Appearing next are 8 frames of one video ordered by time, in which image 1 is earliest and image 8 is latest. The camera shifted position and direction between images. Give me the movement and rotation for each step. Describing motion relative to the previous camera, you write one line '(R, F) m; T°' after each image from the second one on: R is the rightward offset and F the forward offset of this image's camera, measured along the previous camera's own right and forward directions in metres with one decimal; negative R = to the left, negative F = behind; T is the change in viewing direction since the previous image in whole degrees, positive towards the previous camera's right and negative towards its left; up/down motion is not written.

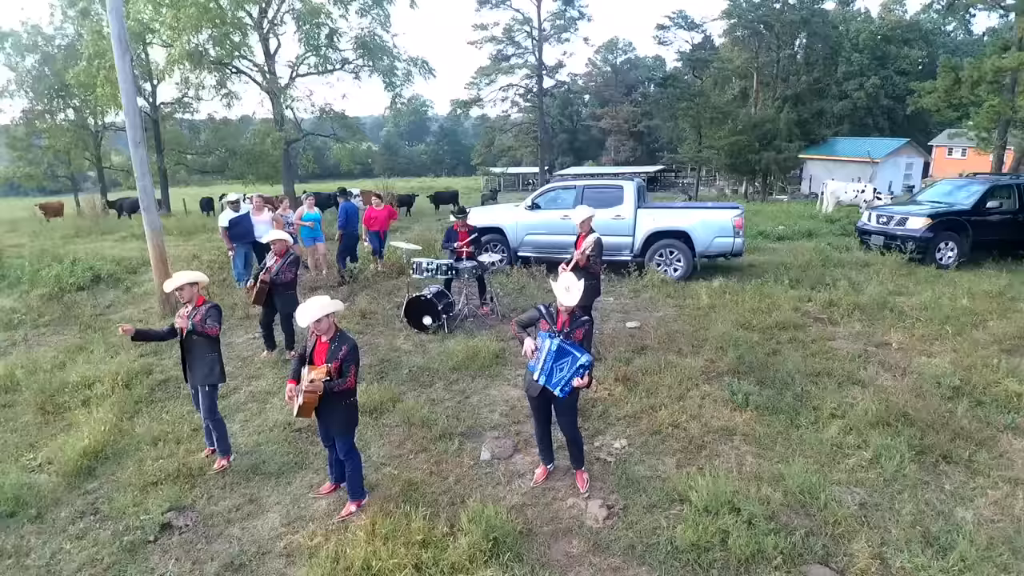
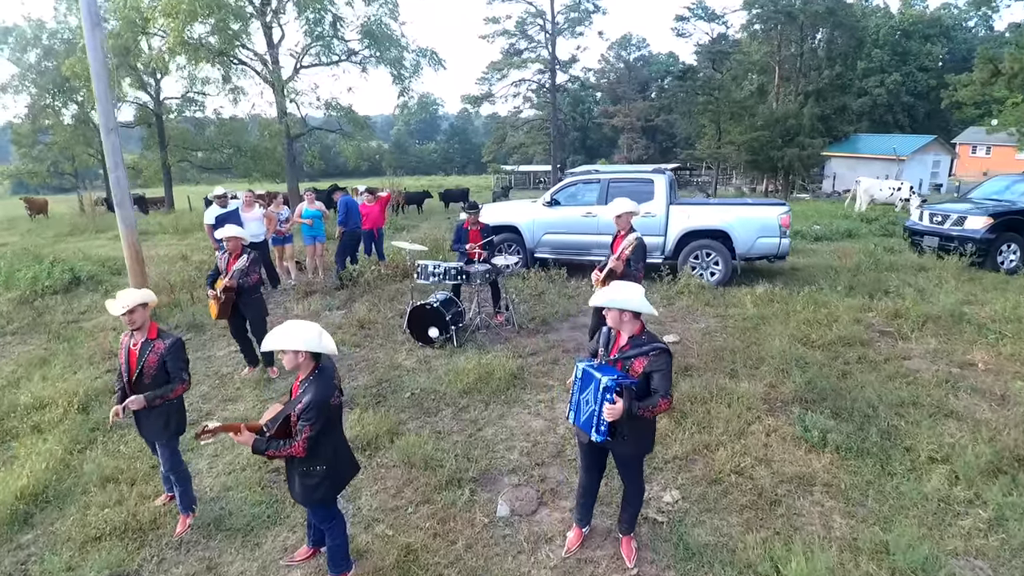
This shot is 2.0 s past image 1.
(-0.1, +1.1) m; -1°
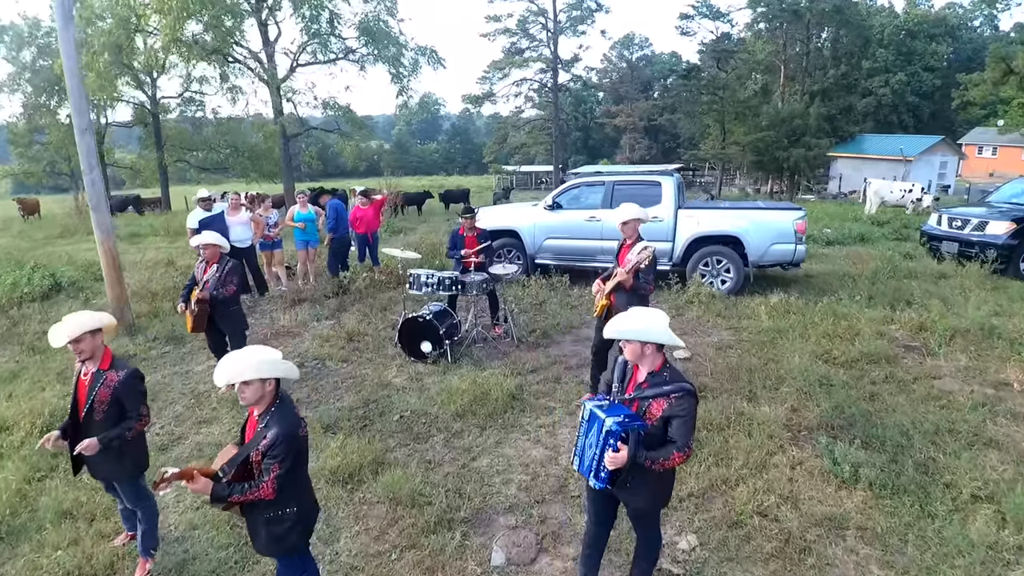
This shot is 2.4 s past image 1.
(0.0, +0.5) m; 0°
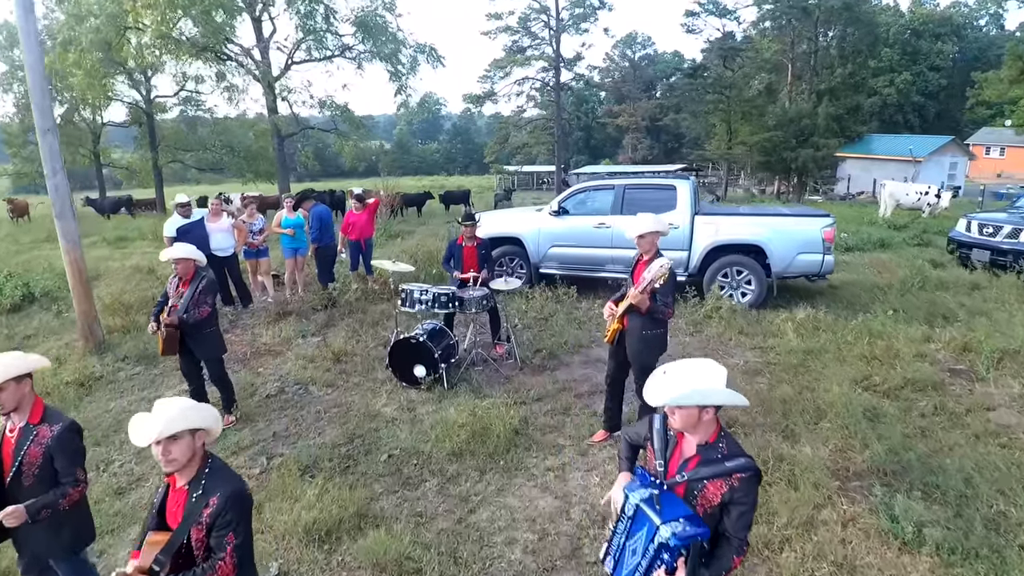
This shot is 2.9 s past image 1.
(0.0, +0.7) m; 0°
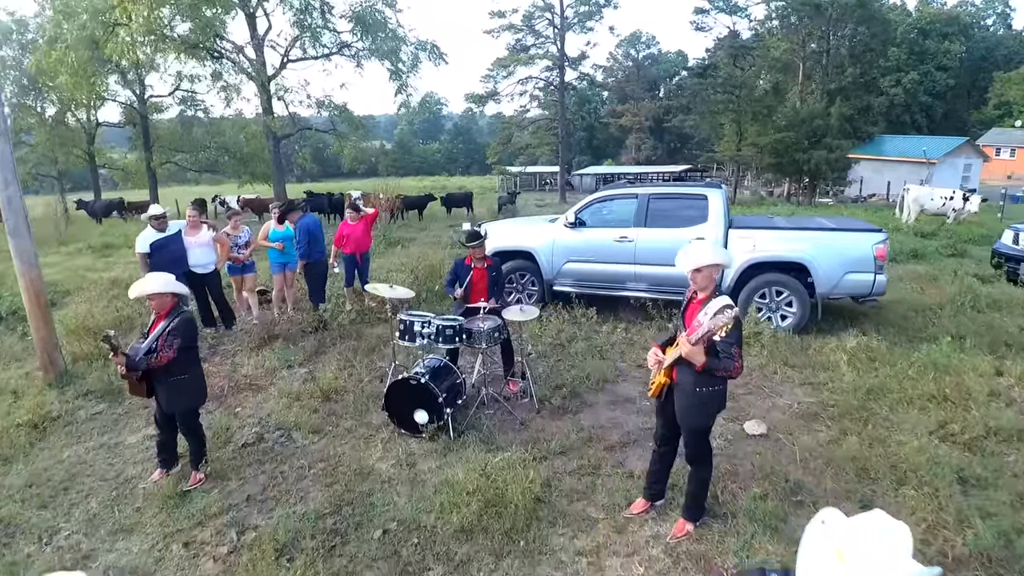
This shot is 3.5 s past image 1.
(-0.1, +0.8) m; 0°
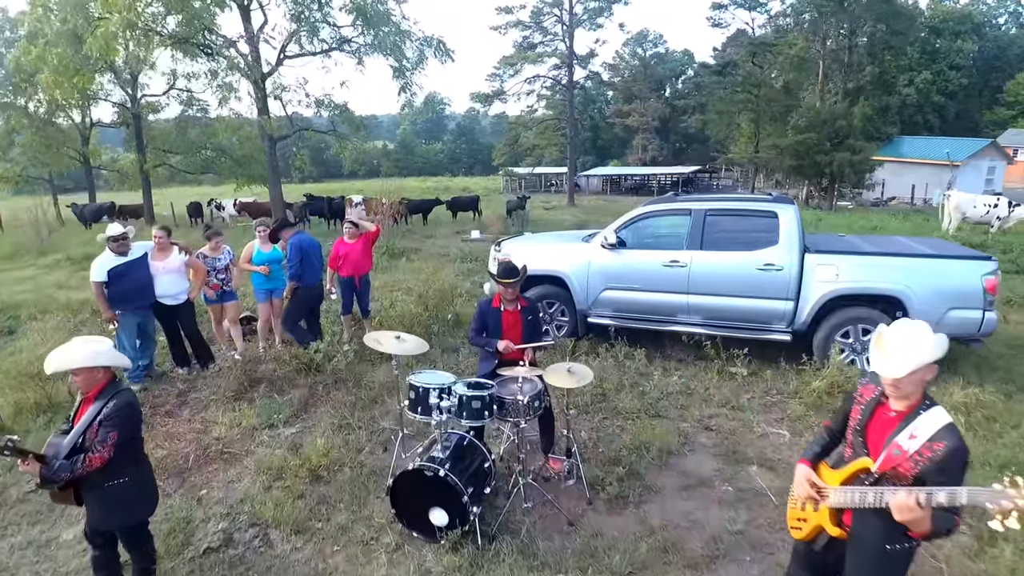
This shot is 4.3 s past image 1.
(-0.3, +1.2) m; 0°
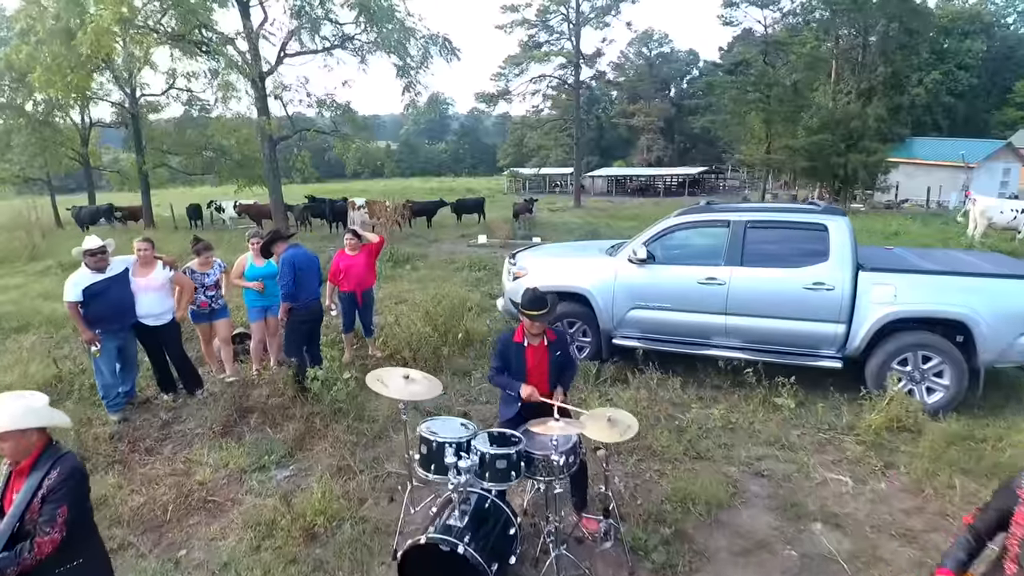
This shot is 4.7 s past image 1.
(-0.1, +0.6) m; 0°
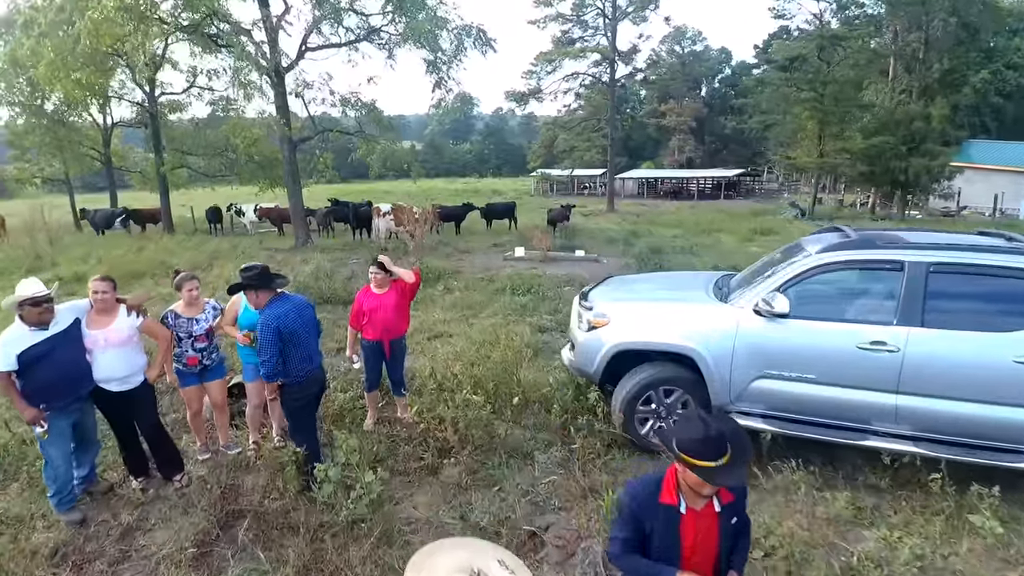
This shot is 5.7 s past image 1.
(-0.4, +1.5) m; -2°
